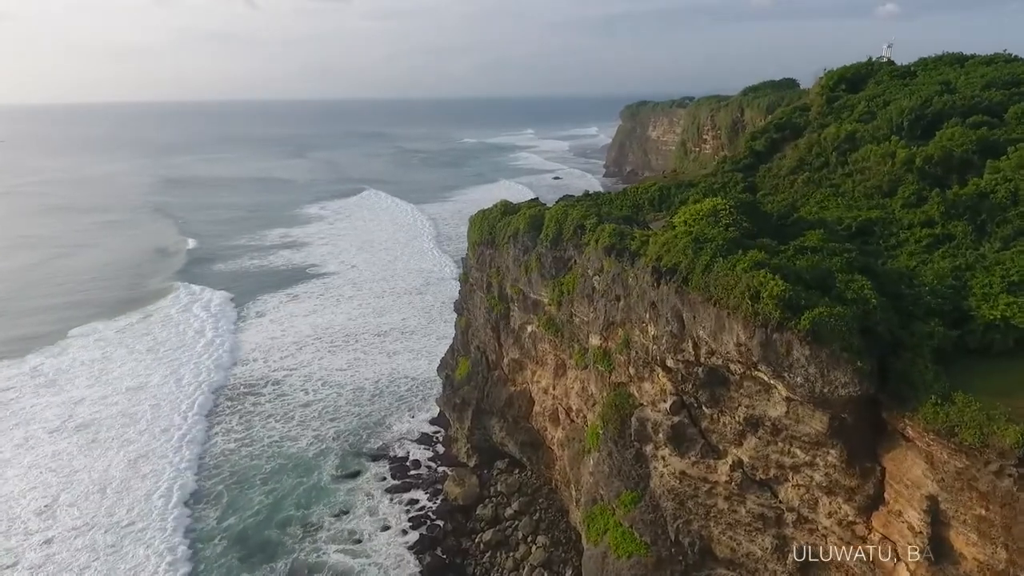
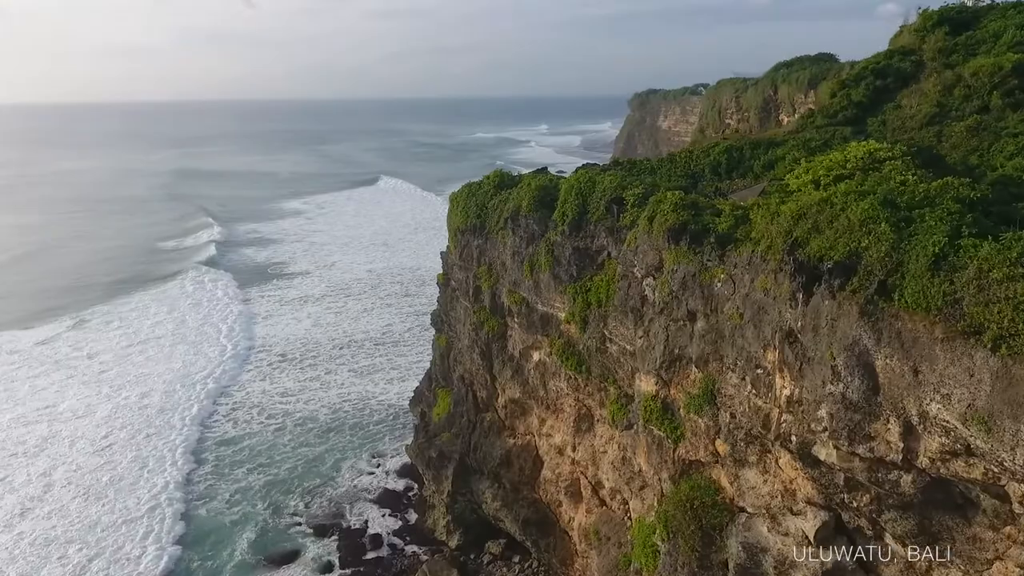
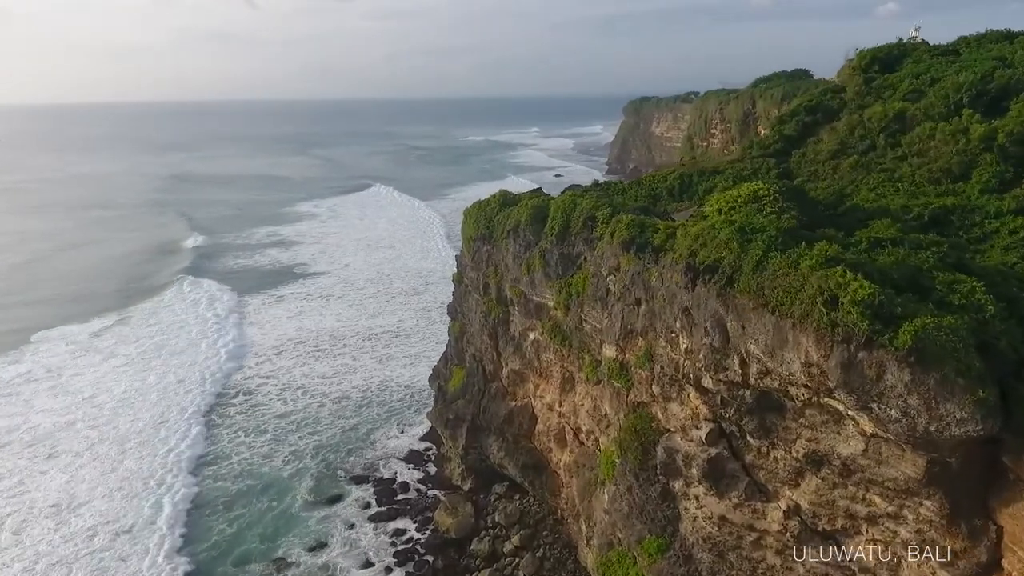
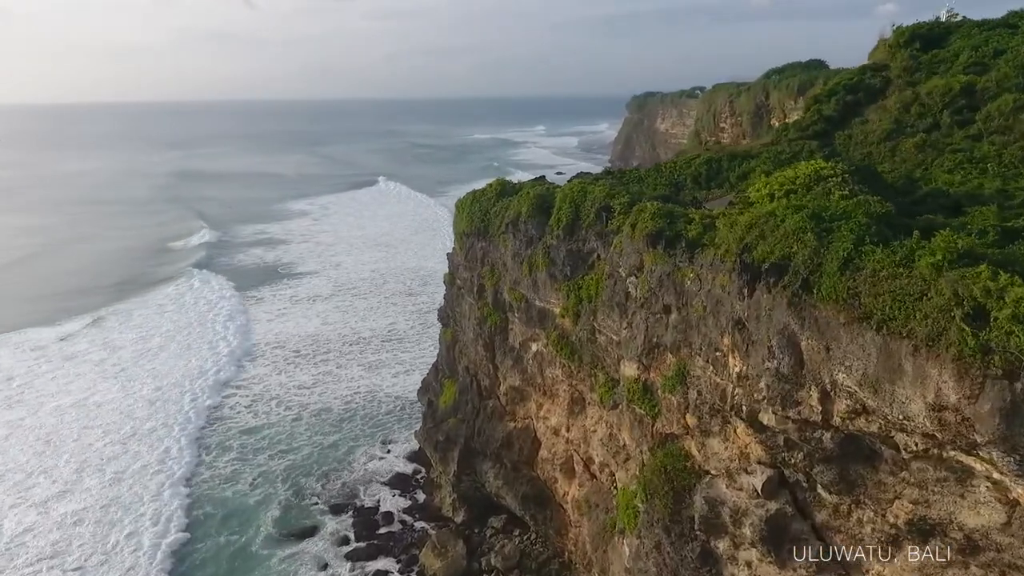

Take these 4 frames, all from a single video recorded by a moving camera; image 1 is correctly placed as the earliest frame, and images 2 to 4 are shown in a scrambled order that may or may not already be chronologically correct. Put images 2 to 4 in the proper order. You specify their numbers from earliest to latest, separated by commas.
3, 4, 2
